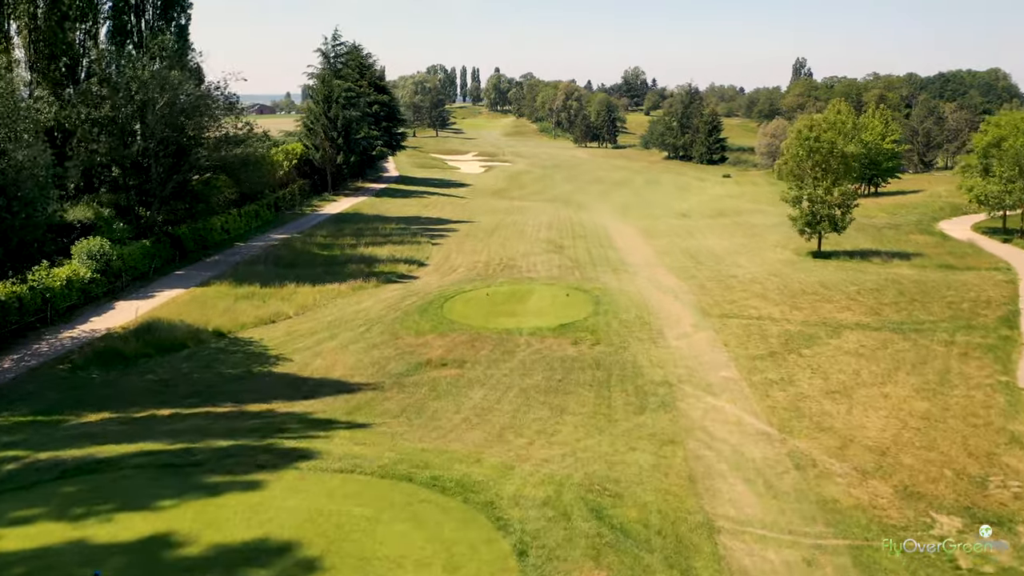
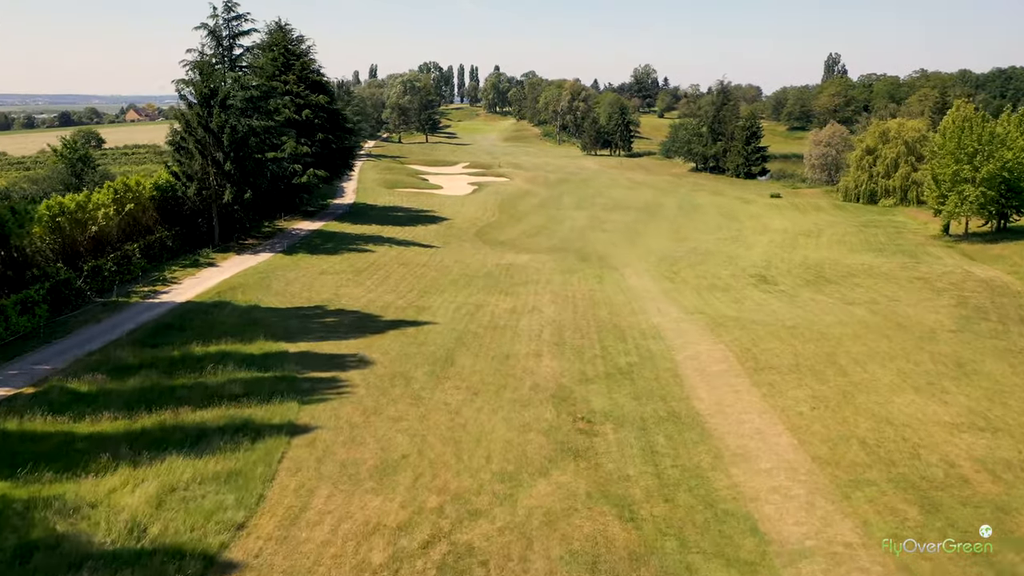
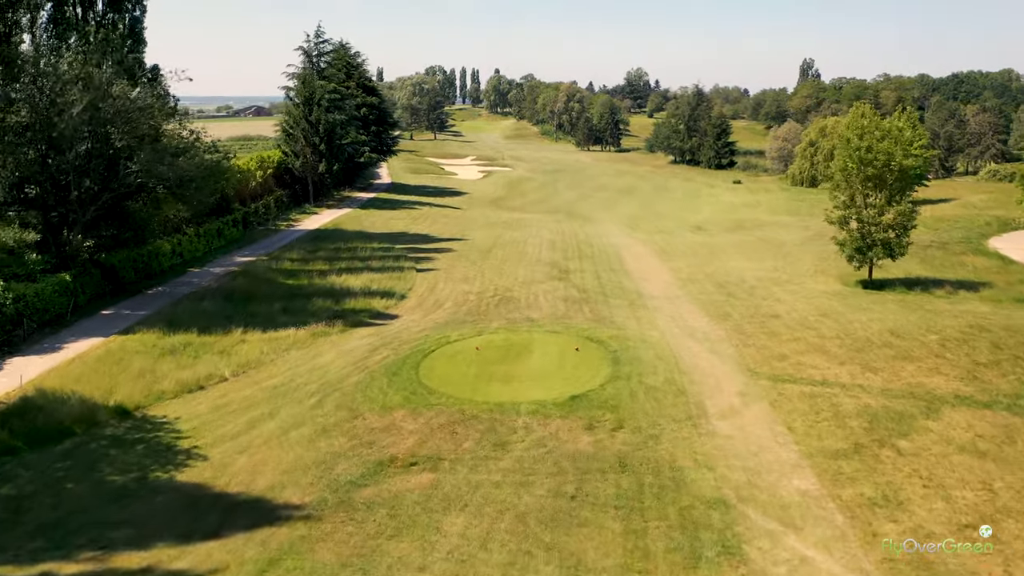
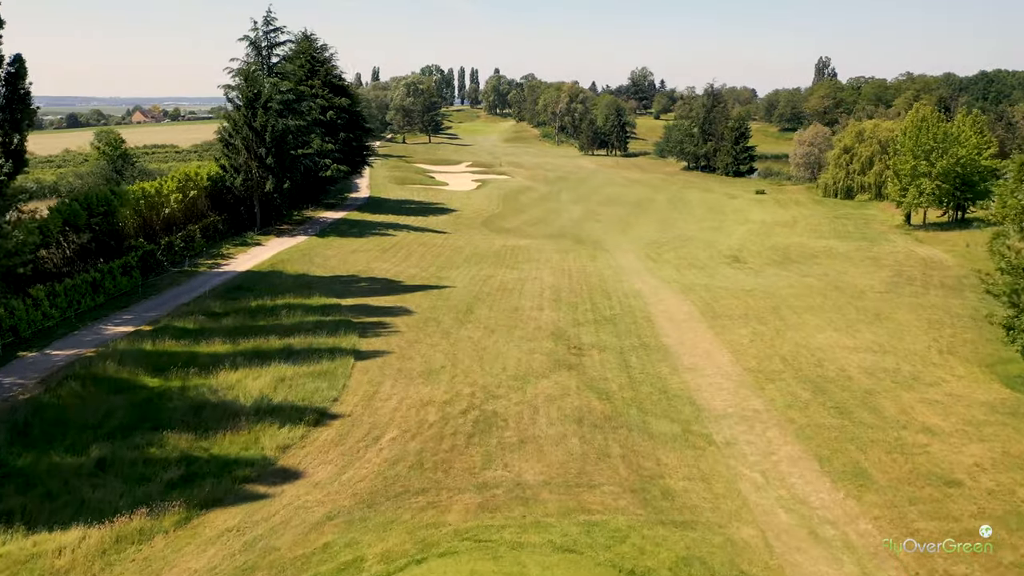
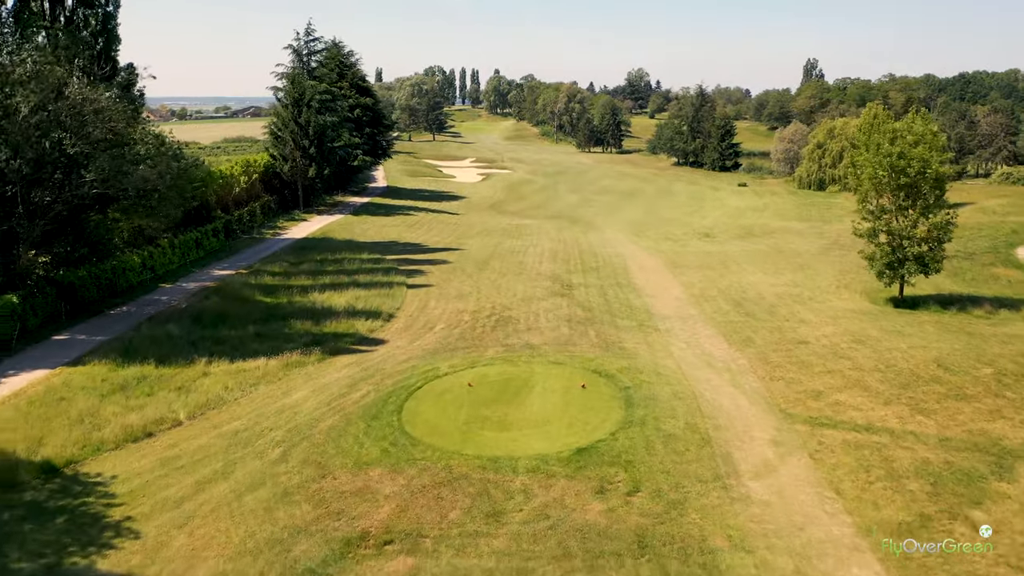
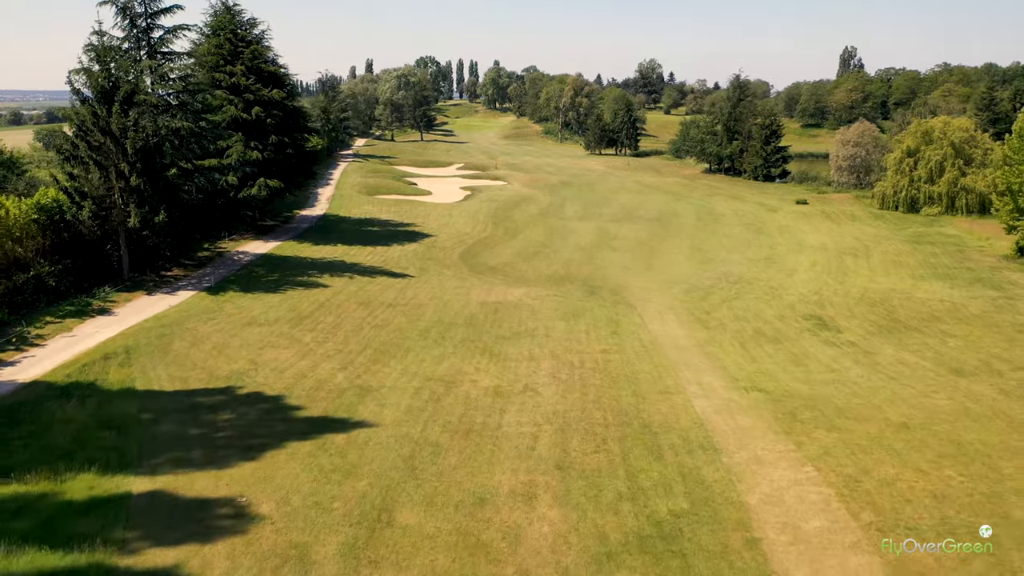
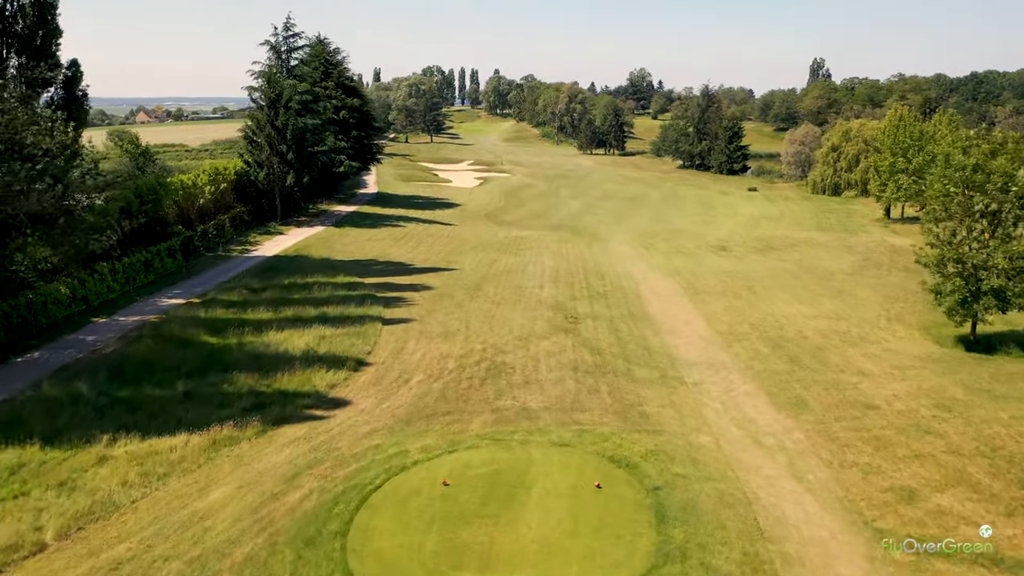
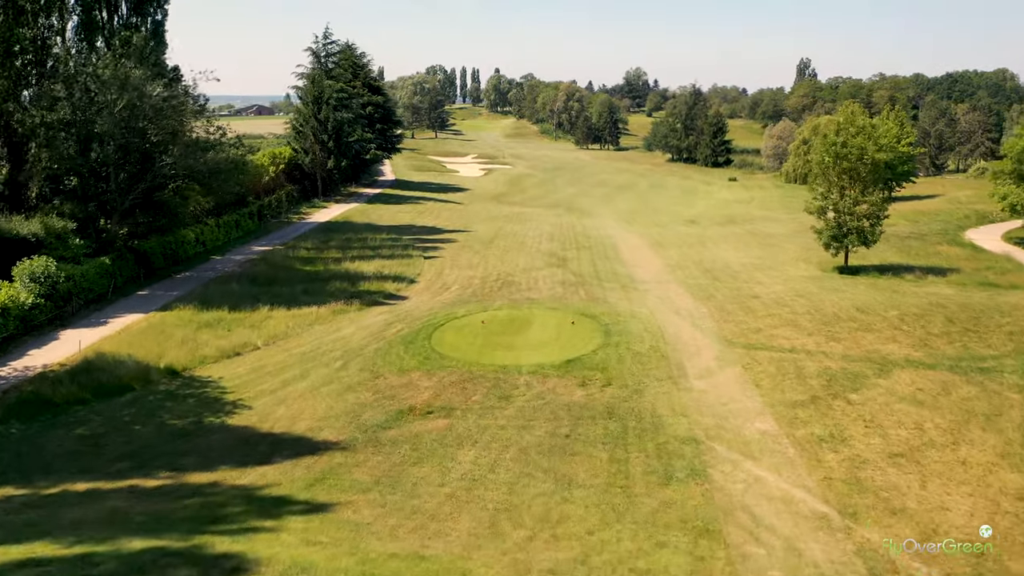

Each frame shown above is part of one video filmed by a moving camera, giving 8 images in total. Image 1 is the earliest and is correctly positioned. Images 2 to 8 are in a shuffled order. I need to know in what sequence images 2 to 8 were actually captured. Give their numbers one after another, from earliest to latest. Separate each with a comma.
8, 3, 5, 7, 4, 2, 6
